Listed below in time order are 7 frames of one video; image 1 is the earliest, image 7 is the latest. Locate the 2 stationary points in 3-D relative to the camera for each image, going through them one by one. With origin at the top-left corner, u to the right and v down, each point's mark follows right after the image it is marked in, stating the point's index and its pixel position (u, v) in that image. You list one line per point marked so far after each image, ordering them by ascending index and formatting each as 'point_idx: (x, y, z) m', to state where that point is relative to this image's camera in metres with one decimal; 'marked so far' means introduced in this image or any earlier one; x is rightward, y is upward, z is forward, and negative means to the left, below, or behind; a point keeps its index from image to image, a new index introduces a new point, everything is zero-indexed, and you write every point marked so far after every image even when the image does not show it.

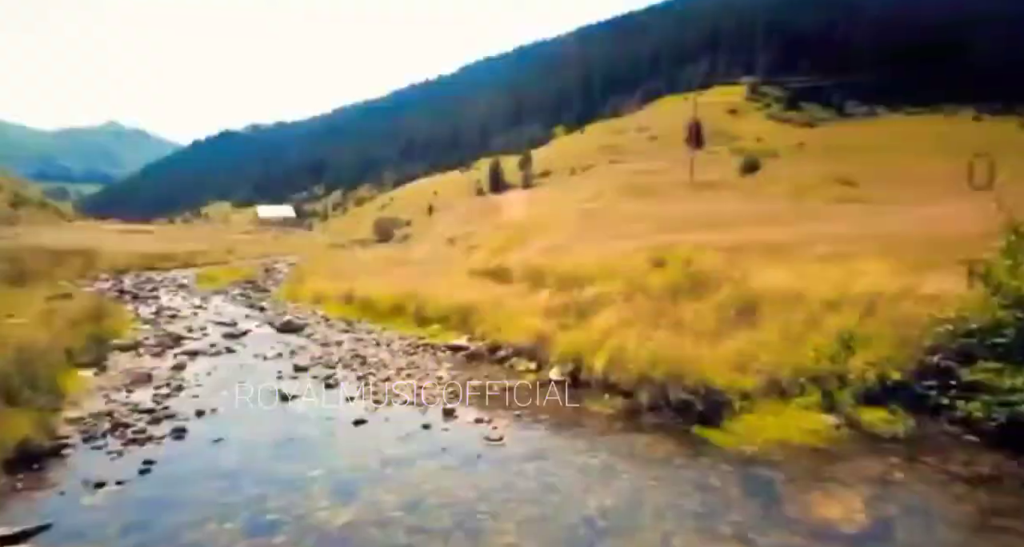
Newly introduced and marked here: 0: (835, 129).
0: (+4.7, +2.1, +7.9) m
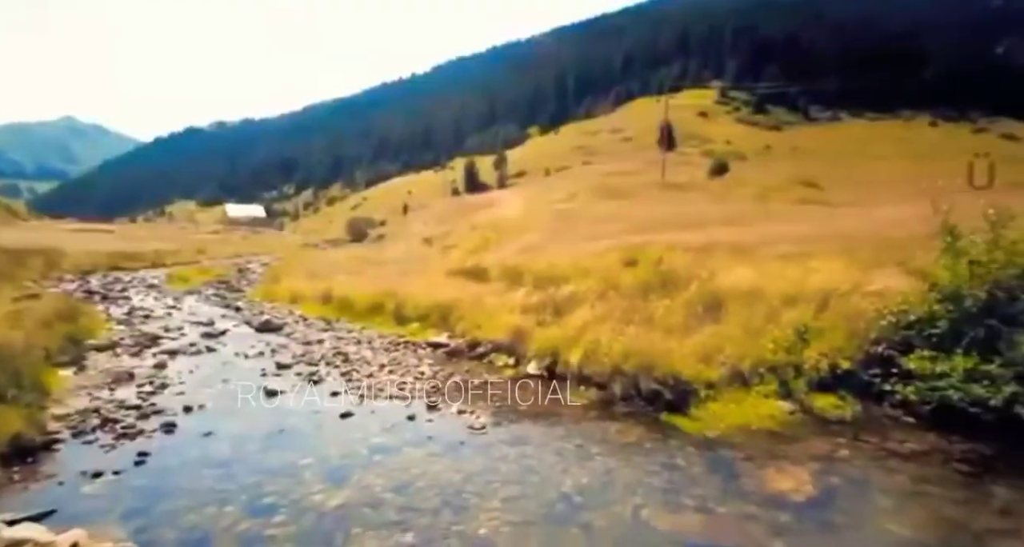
0: (+4.3, +2.1, +8.3) m
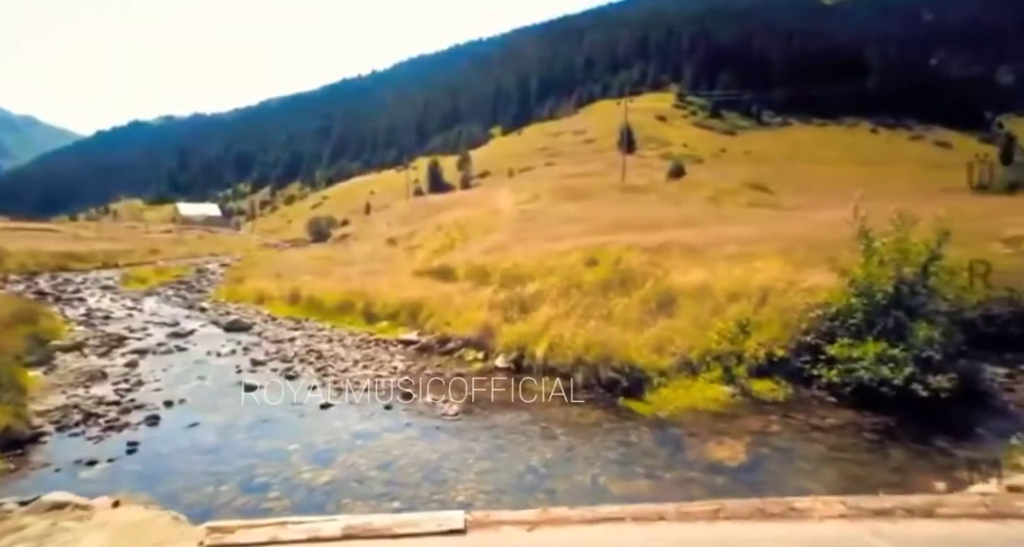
0: (+3.8, +2.1, +8.8) m
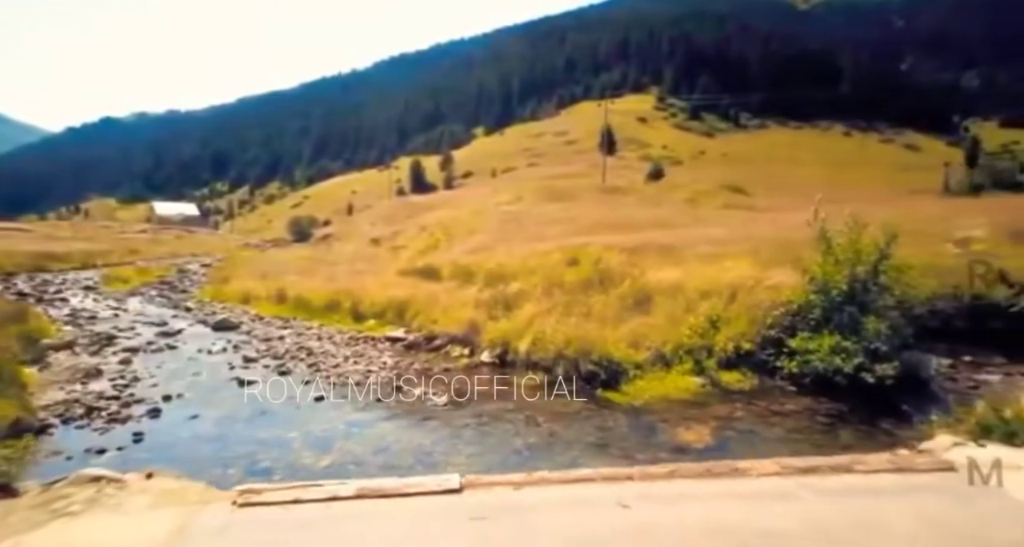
0: (+3.5, +2.1, +9.1) m
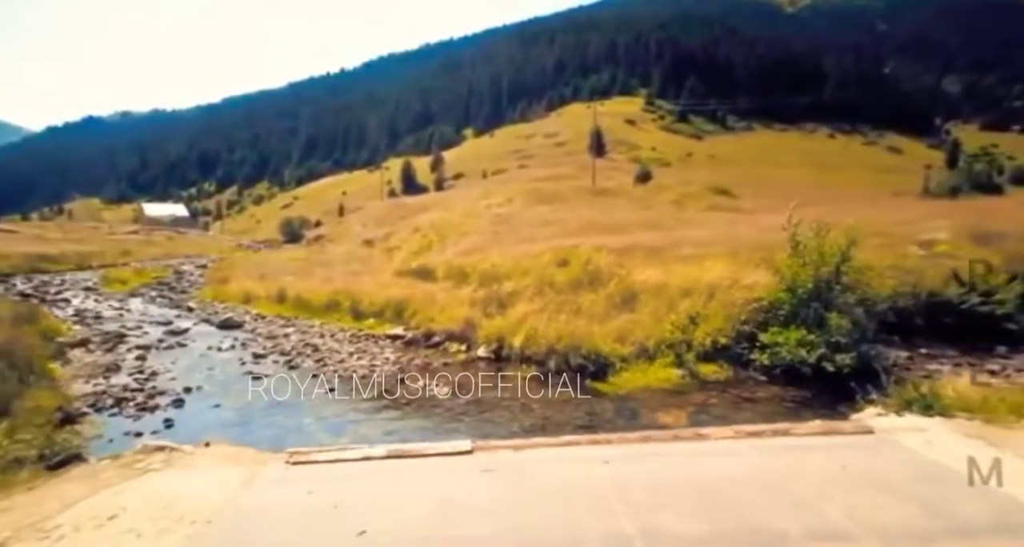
0: (+3.4, +2.1, +9.4) m
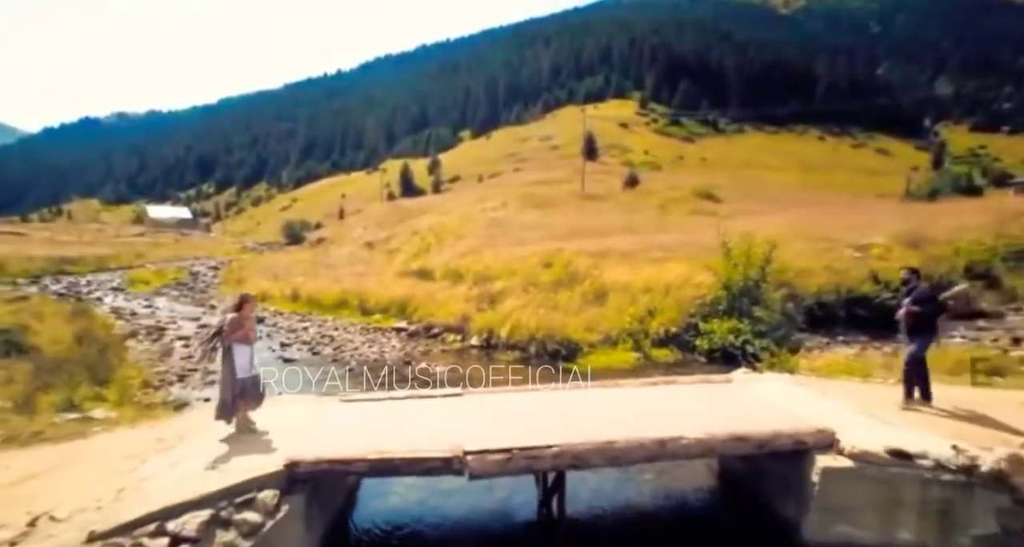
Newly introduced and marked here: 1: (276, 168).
0: (+3.2, +2.1, +10.2) m
1: (-6.8, +3.2, +16.1) m
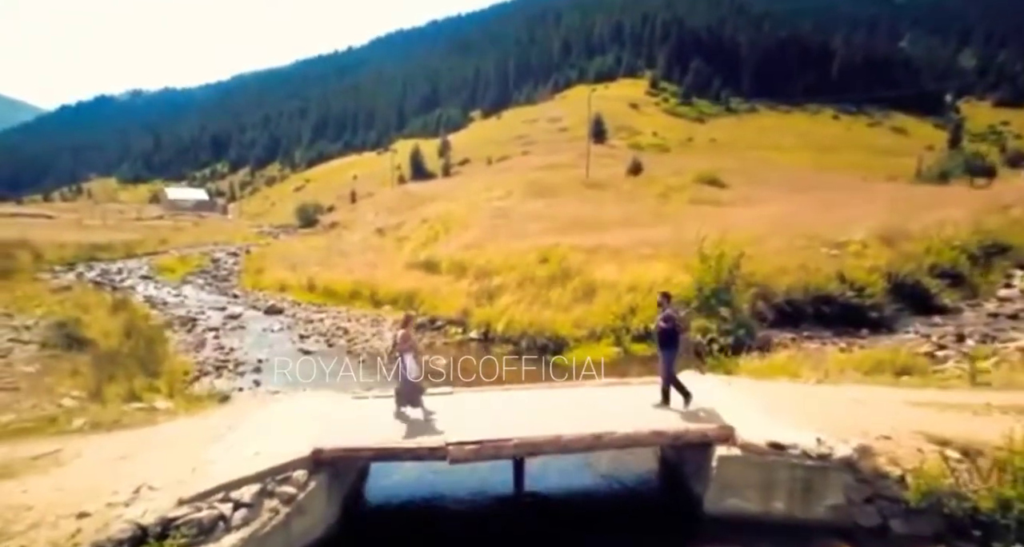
0: (+3.3, +2.3, +10.5) m
1: (-6.6, +3.6, +16.6) m
